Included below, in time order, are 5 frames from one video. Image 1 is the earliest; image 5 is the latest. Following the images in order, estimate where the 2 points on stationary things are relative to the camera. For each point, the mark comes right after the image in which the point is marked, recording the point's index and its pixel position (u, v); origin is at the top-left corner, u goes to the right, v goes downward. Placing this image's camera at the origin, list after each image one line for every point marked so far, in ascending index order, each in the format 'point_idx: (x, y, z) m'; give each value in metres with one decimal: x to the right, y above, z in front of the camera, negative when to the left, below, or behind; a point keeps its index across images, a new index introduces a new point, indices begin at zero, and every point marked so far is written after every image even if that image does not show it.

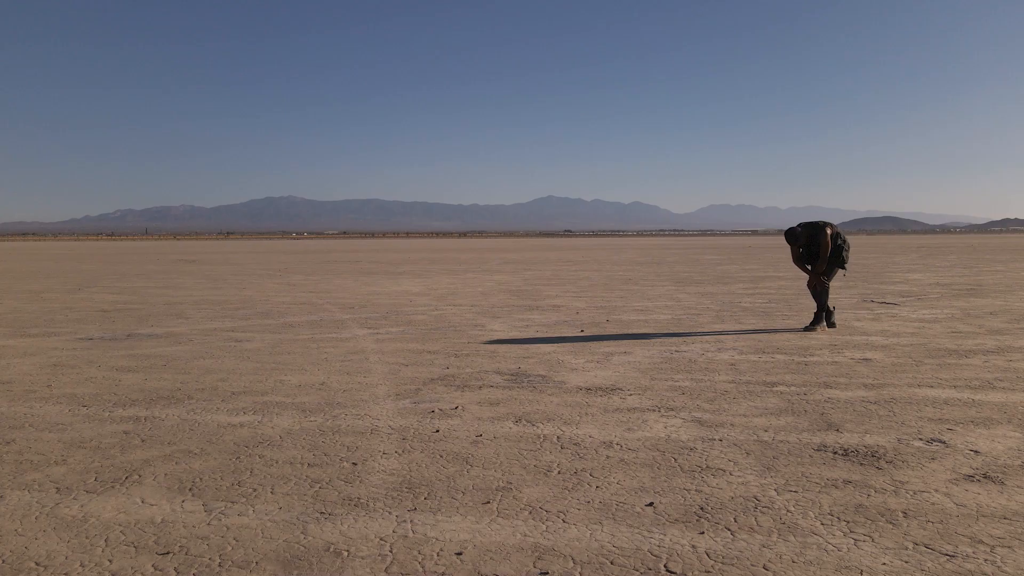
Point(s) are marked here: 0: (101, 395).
0: (-3.7, -1.0, +6.5) m
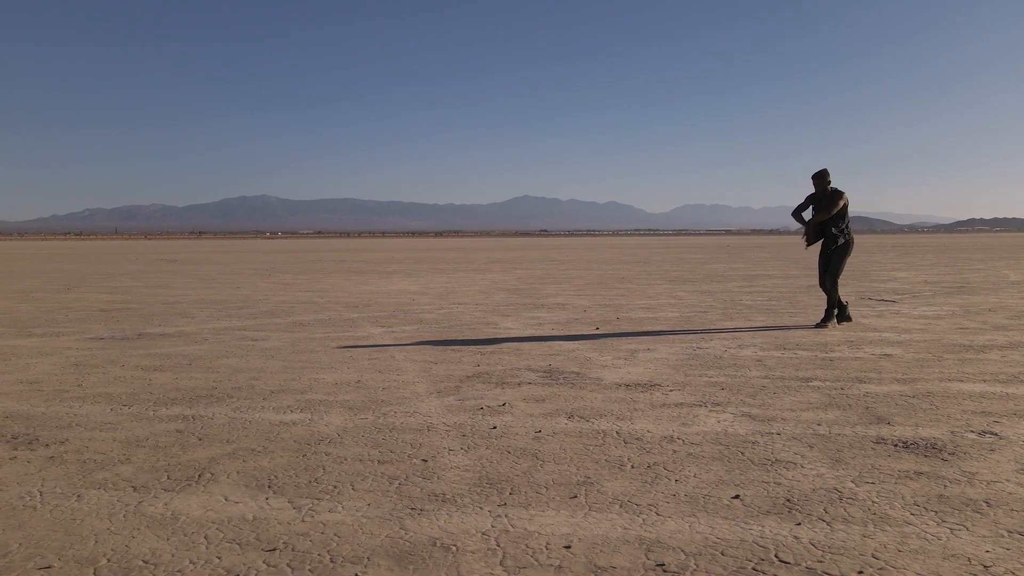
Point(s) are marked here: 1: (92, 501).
0: (-3.3, -0.9, +6.4) m
1: (-2.1, -1.1, +3.7) m
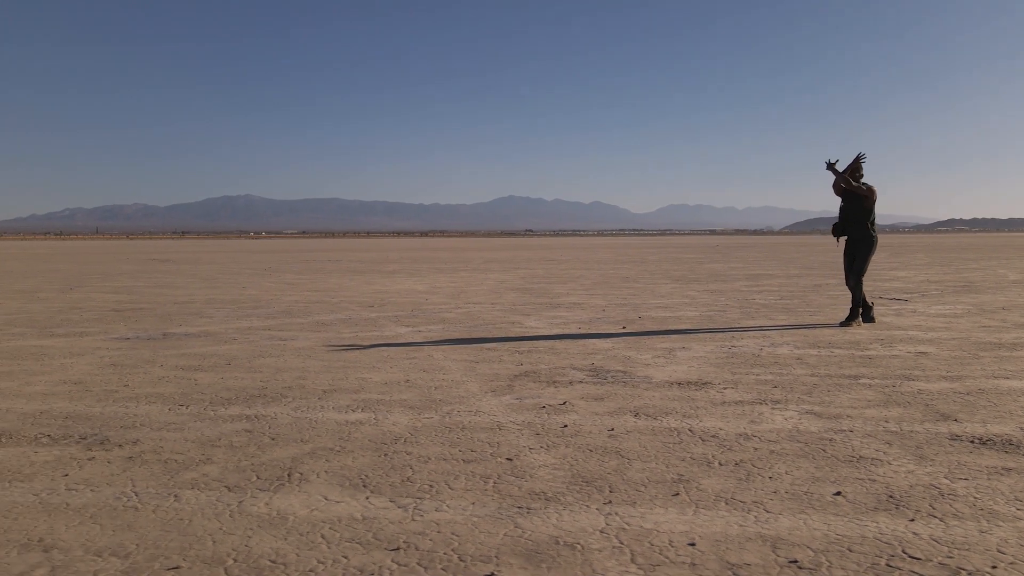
0: (-2.8, -0.9, +6.3) m
1: (-1.6, -1.1, +3.6) m
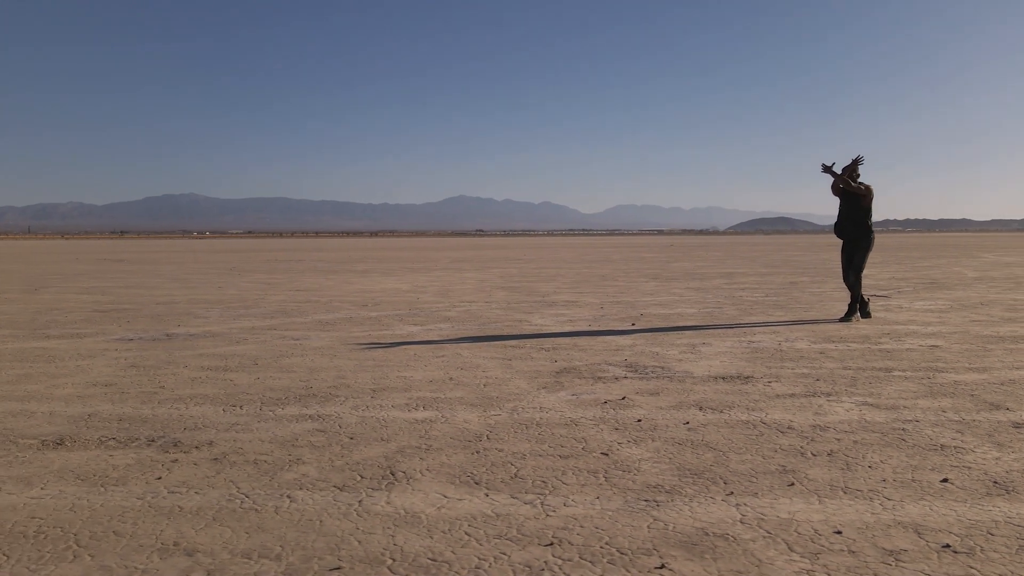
0: (-2.4, -0.9, +6.1) m
1: (-1.0, -1.0, +3.5) m
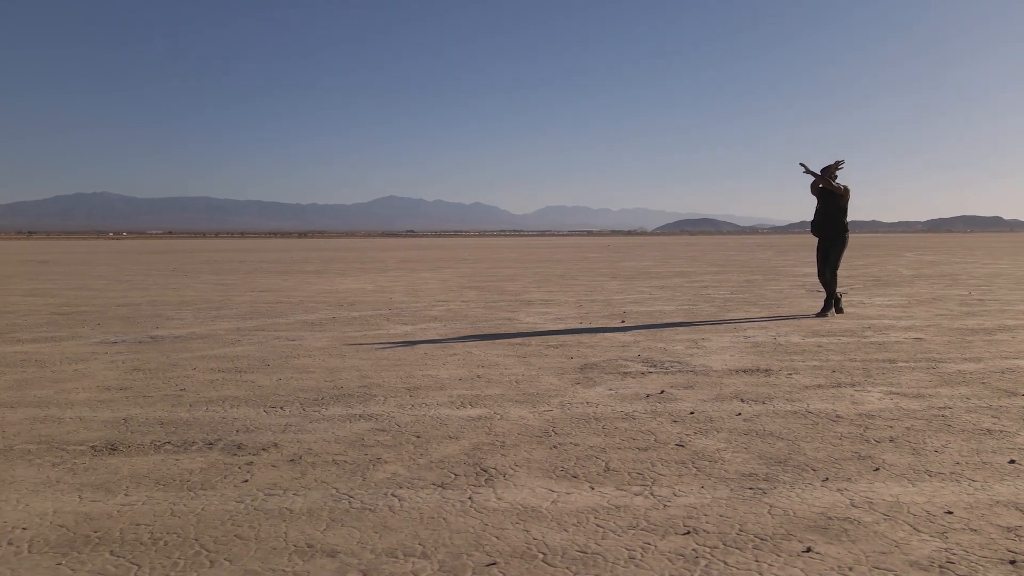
0: (-2.0, -0.9, +5.9) m
1: (-0.5, -1.0, +3.5) m
